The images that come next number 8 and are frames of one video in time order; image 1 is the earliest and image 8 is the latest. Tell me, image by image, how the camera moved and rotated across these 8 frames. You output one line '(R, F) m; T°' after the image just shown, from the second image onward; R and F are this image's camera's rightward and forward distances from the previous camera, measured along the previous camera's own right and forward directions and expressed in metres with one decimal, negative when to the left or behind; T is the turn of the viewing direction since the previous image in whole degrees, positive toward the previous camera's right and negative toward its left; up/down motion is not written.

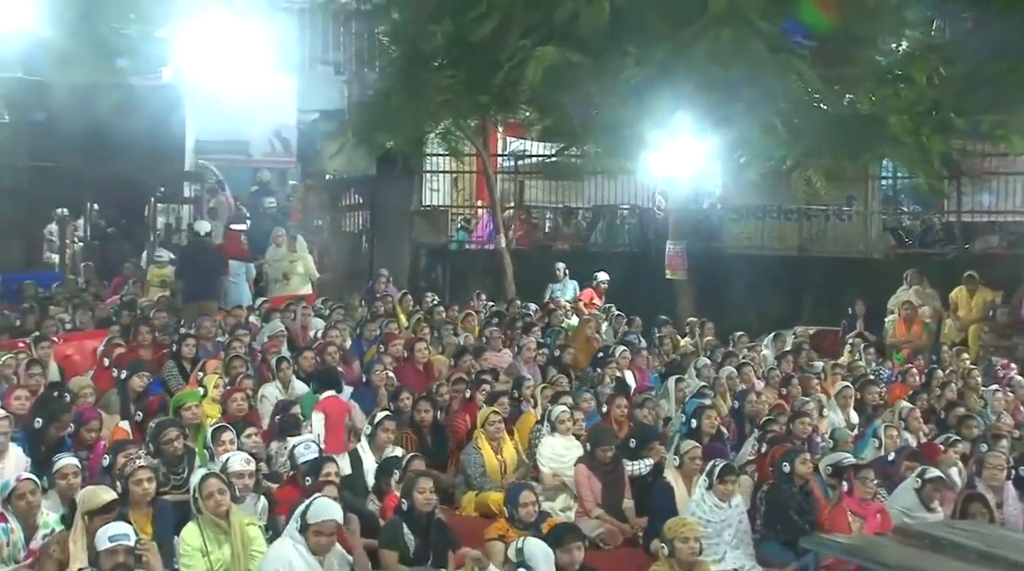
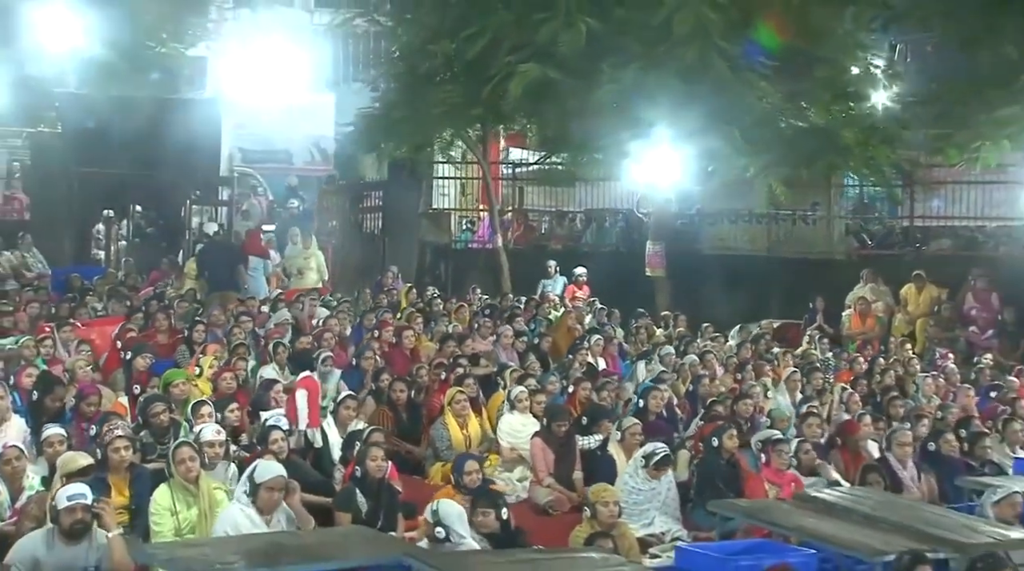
(+1.1, -1.4) m; -4°
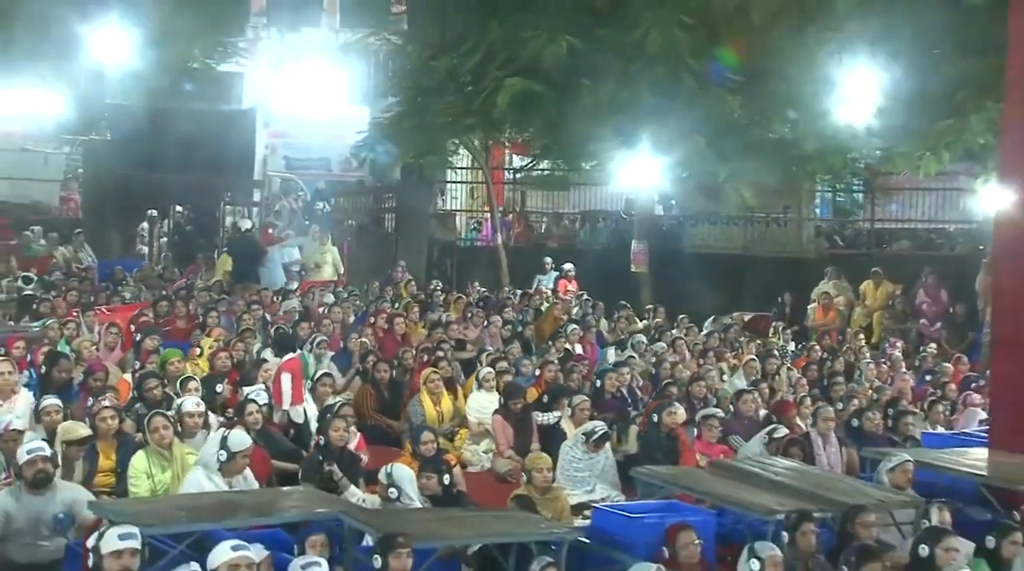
(+1.3, -1.4) m; -5°
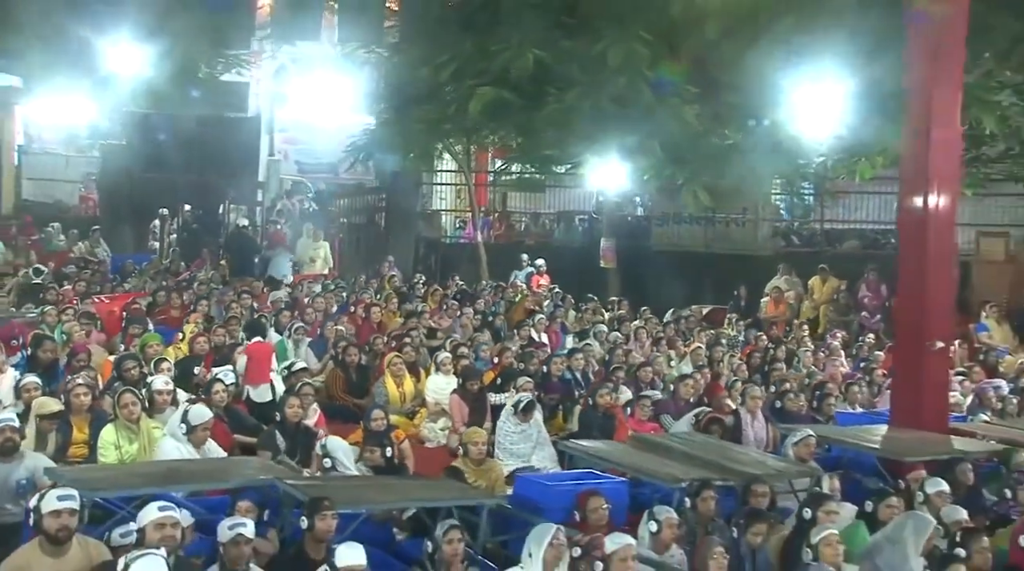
(+1.2, -1.2) m; -3°
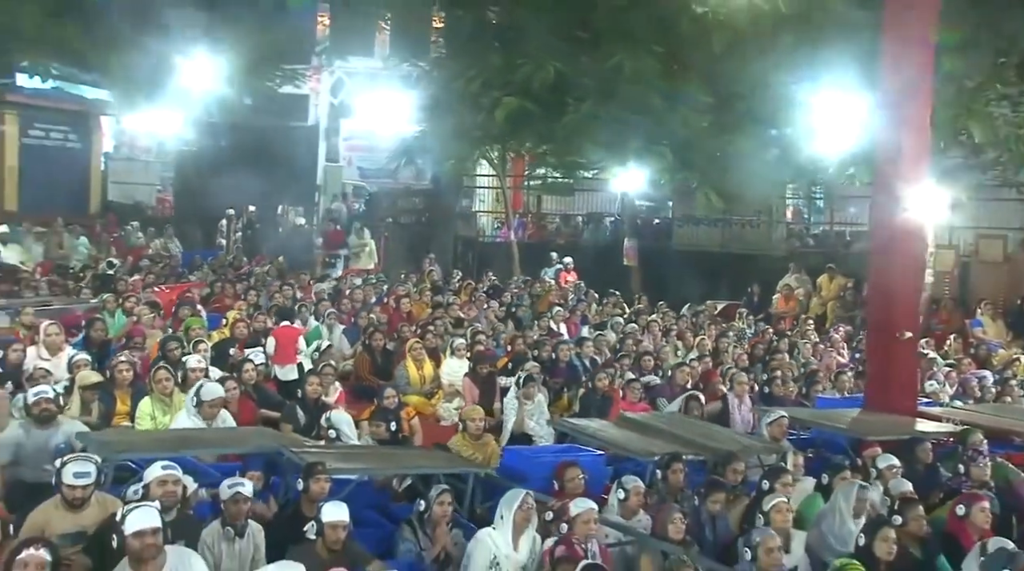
(+1.3, -1.2) m; -5°
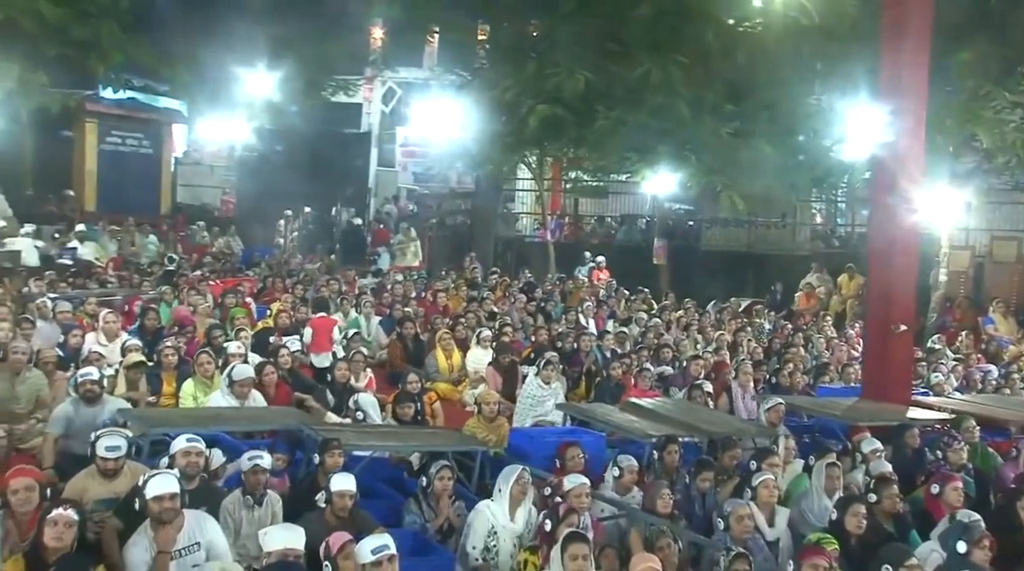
(+1.0, -0.9) m; -4°
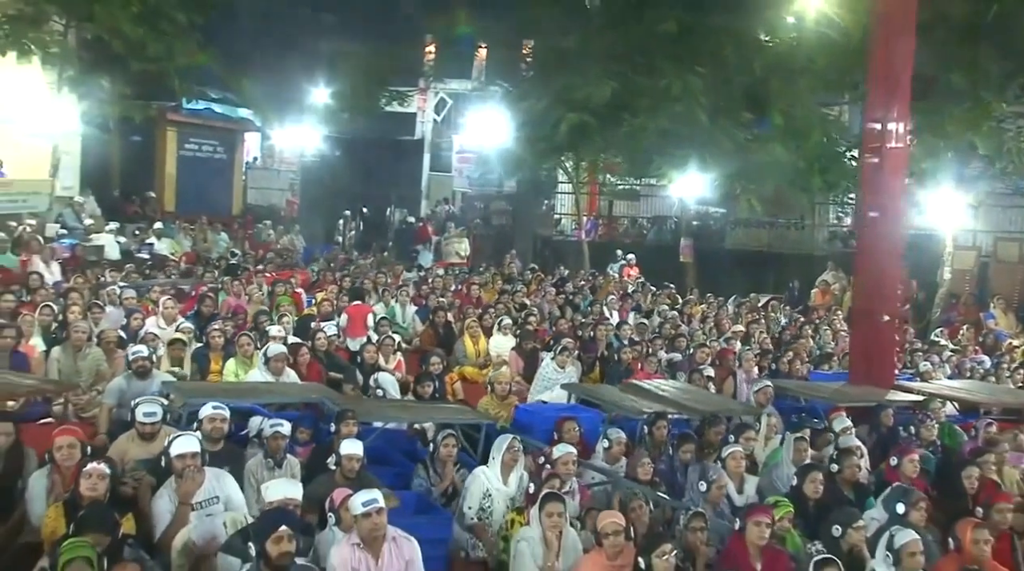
(+1.3, -1.2) m; -5°
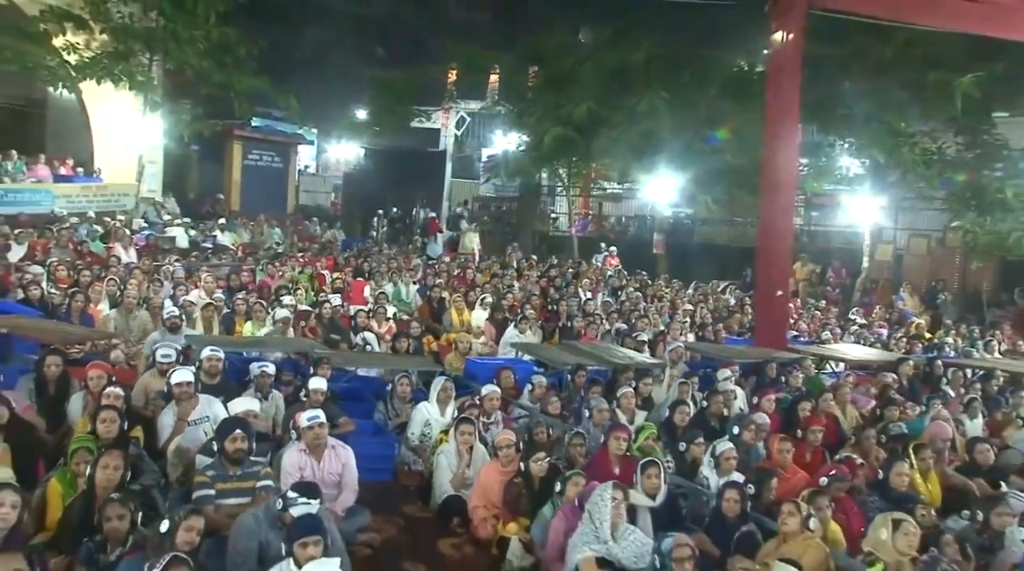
(+2.7, -3.1) m; -6°
